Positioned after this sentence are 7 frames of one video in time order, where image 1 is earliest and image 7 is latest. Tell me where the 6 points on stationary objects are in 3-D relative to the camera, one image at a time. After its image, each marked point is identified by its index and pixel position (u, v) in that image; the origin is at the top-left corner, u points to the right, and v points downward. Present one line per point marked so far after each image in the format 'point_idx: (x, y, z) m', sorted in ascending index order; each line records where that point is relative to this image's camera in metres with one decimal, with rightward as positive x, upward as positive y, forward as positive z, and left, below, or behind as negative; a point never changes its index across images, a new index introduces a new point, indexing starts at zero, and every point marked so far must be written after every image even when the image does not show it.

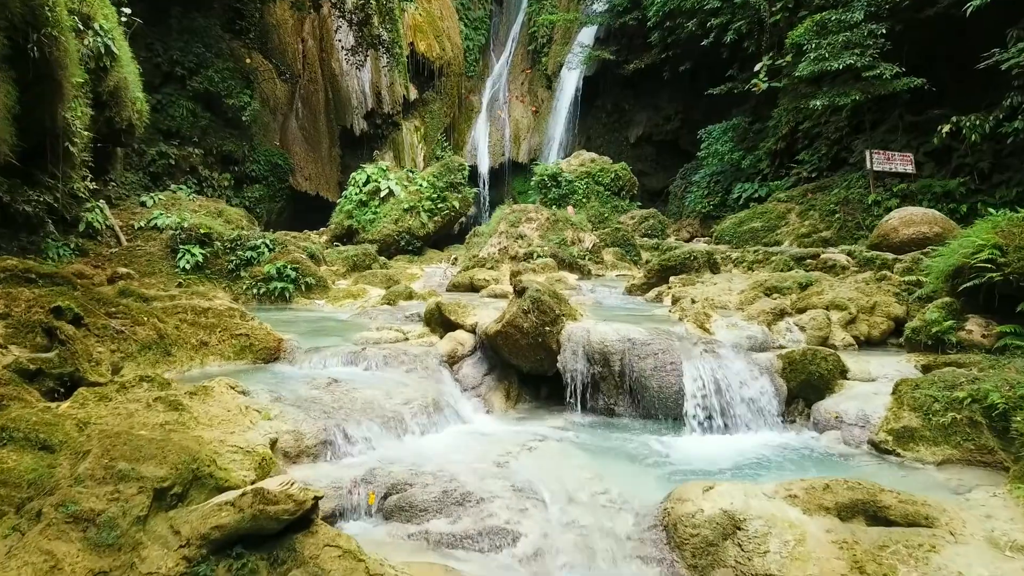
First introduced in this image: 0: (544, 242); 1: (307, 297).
0: (+0.4, +0.5, +9.5) m
1: (-2.0, -0.1, +7.9) m
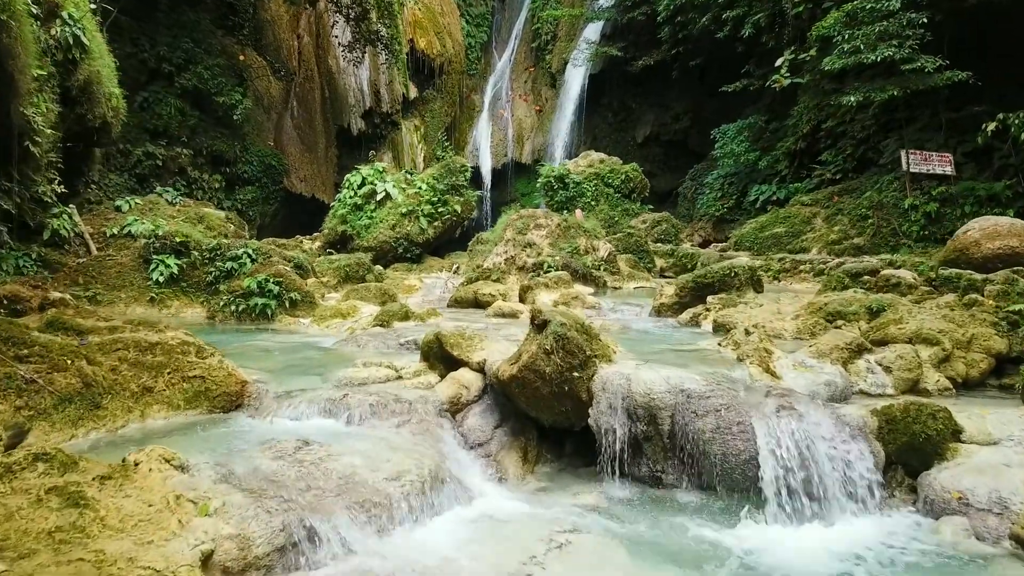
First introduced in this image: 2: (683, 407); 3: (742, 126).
0: (+0.5, +0.4, +8.7) m
1: (-1.9, -0.2, +7.1) m
2: (+0.6, -0.4, +3.1) m
3: (+4.7, +3.3, +17.0) m
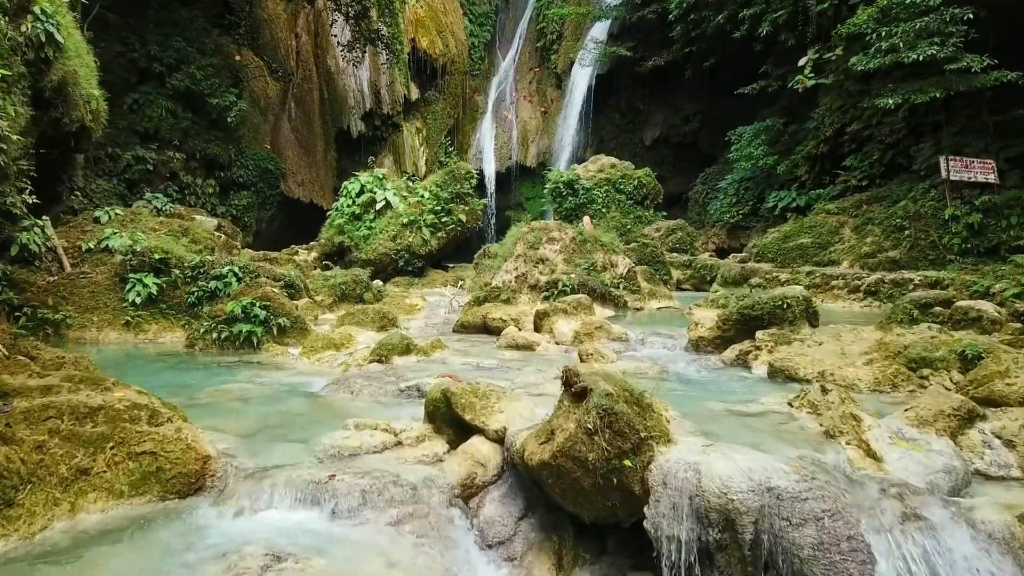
0: (+0.6, +0.2, +7.9) m
1: (-1.8, -0.4, +6.3) m
2: (+0.7, -0.6, +2.3) m
3: (+4.8, +3.1, +16.3) m
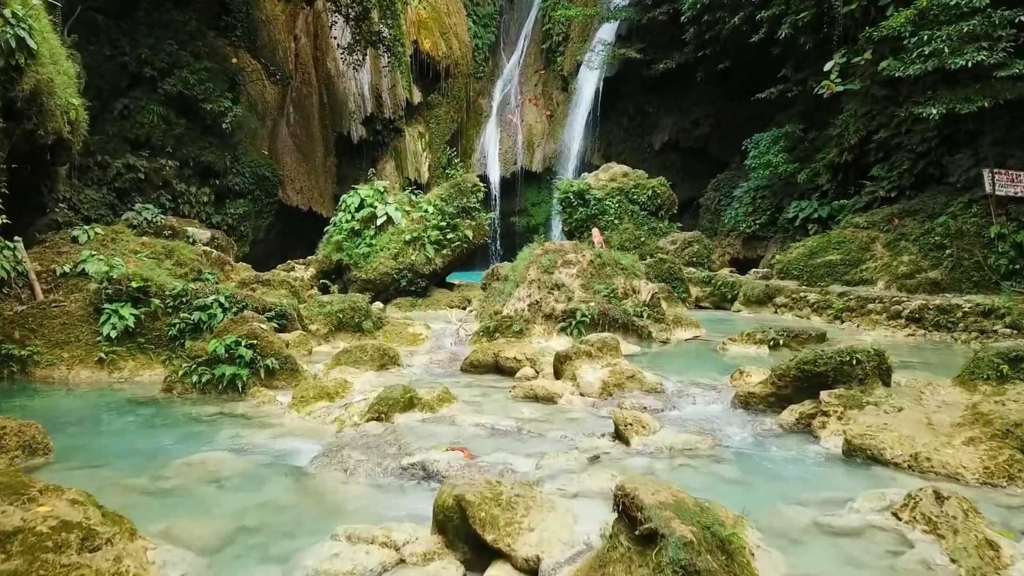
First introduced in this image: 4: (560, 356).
0: (+0.7, -0.1, +7.2) m
1: (-1.7, -0.7, +5.7) m
2: (+0.8, -0.9, +1.6) m
3: (+4.9, +2.9, +15.6) m
4: (+0.3, -0.4, +5.2) m
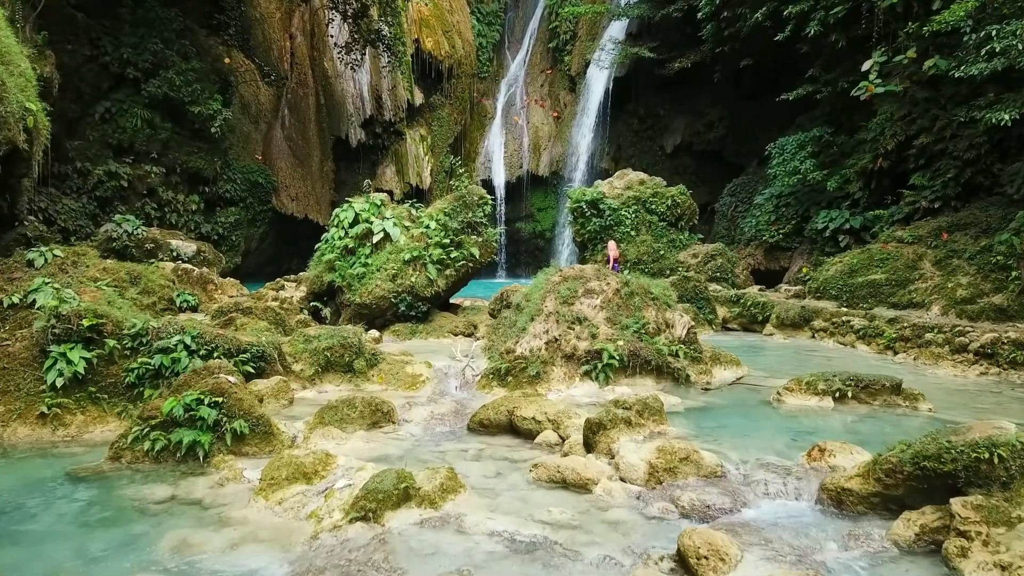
0: (+0.8, -0.3, +6.3) m
1: (-1.6, -0.9, +4.7) m
2: (+0.9, -1.1, +0.7) m
3: (+5.1, +2.6, +14.6) m
4: (+0.4, -0.7, +4.2) m
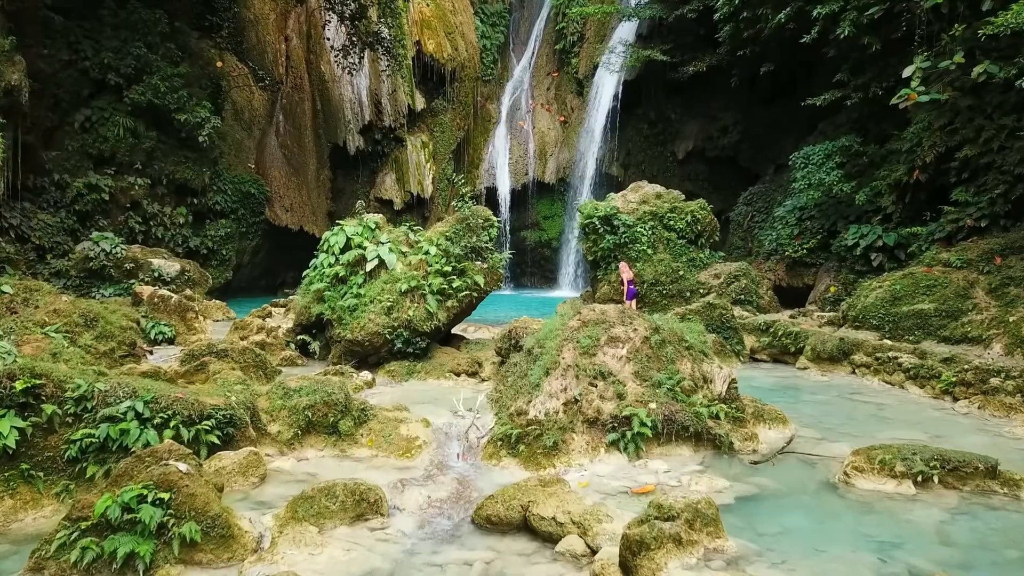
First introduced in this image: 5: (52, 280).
0: (+0.9, -0.6, +5.3) m
1: (-1.5, -1.3, +3.8) m
2: (+1.0, -1.5, -0.3) m
3: (+5.2, +2.3, +13.6) m
4: (+0.5, -1.0, +3.3) m
5: (-5.9, +0.1, +10.8) m
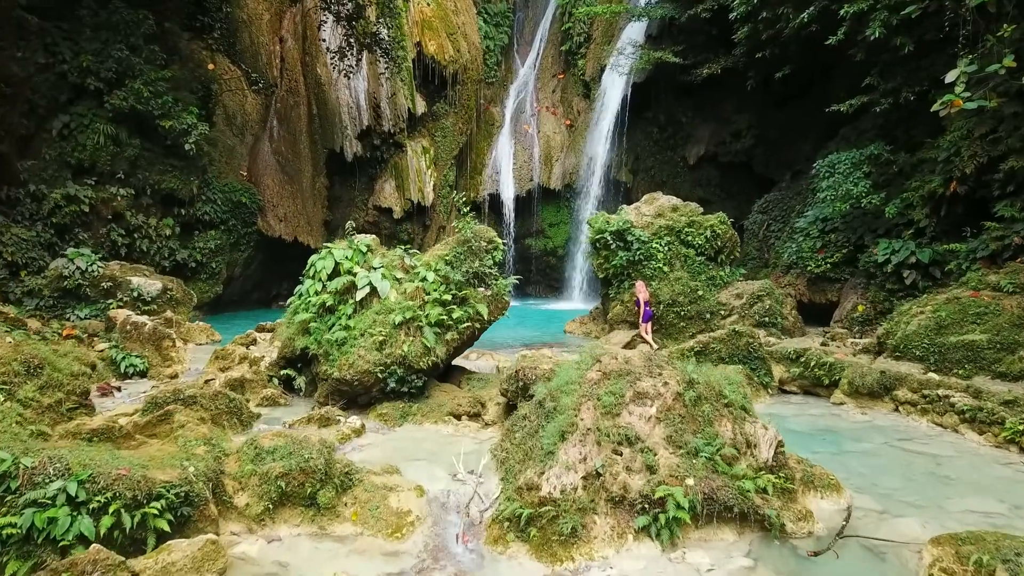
0: (+0.9, -0.9, +4.5) m
1: (-1.4, -1.5, +2.9) m
2: (+1.0, -1.7, -1.1) m
3: (+5.3, +2.0, +12.8) m
4: (+0.5, -1.3, +2.5) m
5: (-5.8, -0.1, +10.0) m
